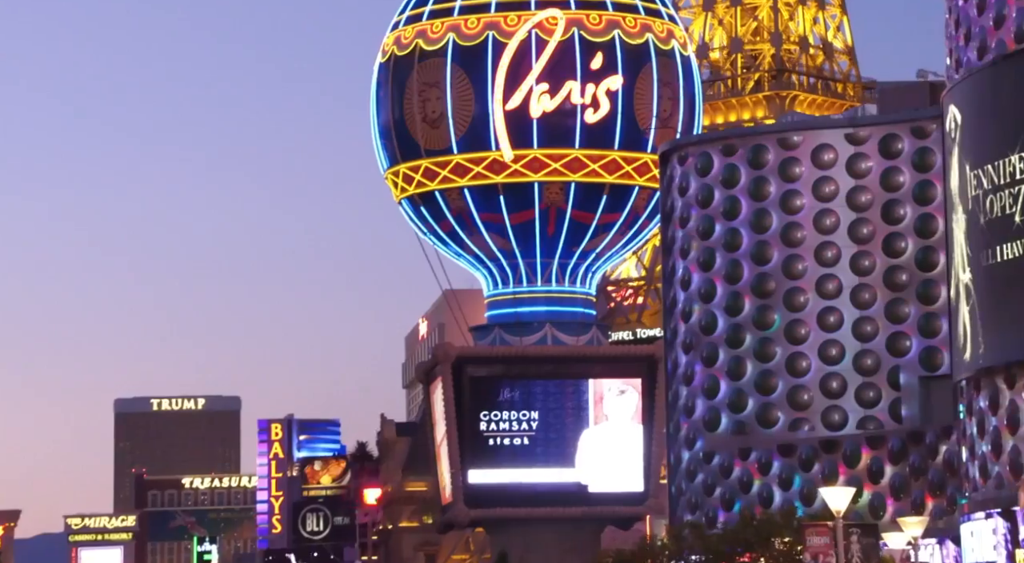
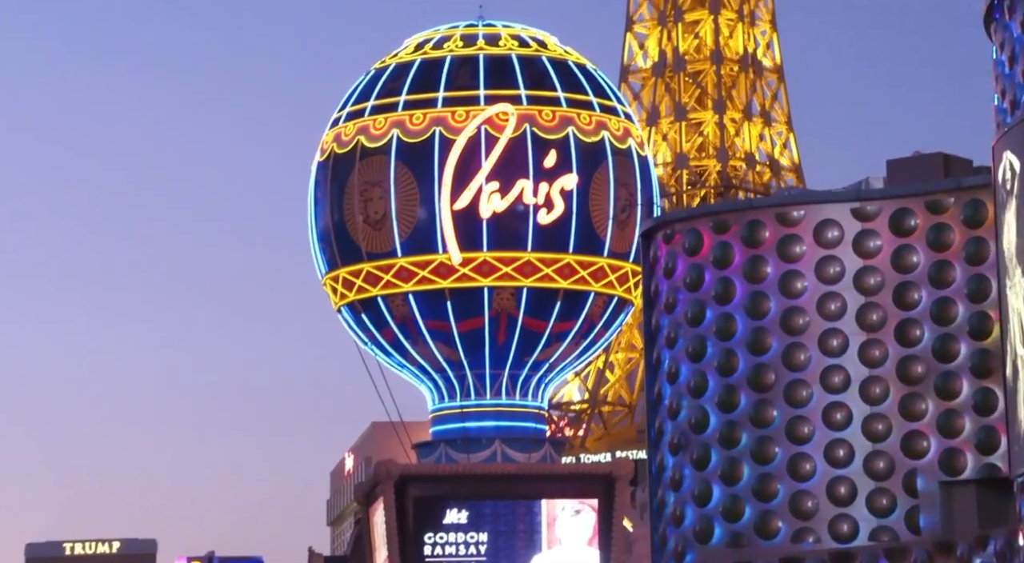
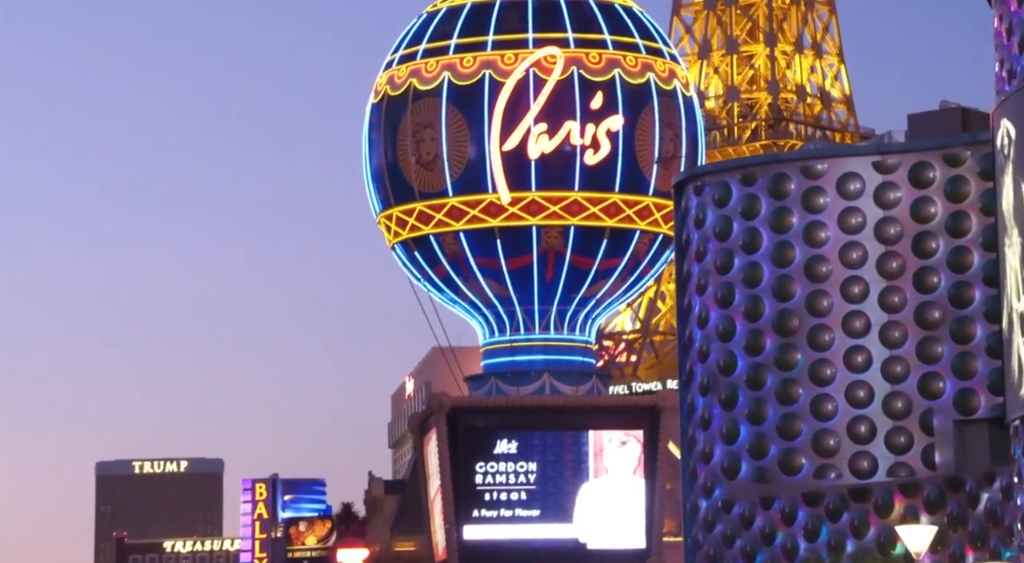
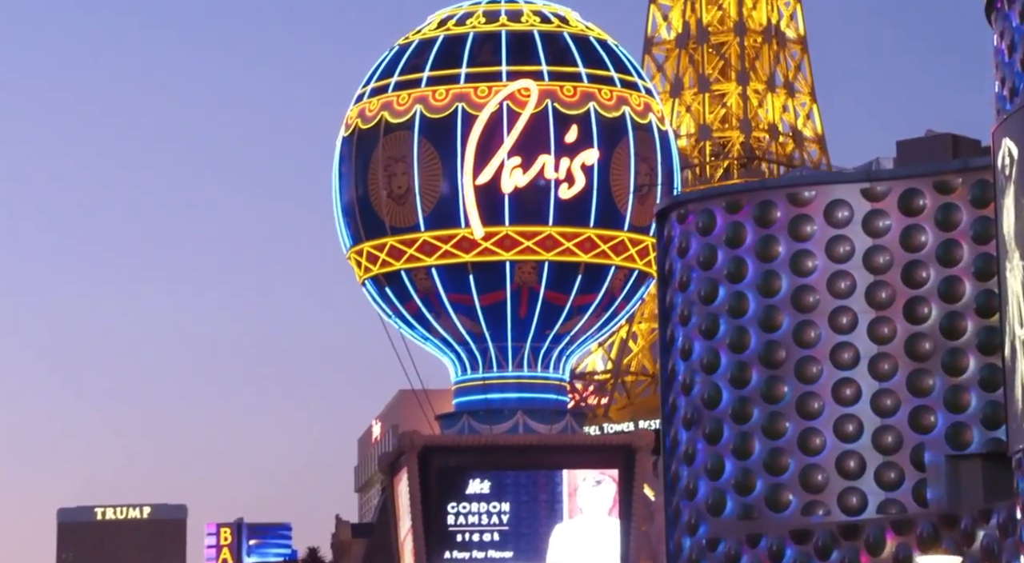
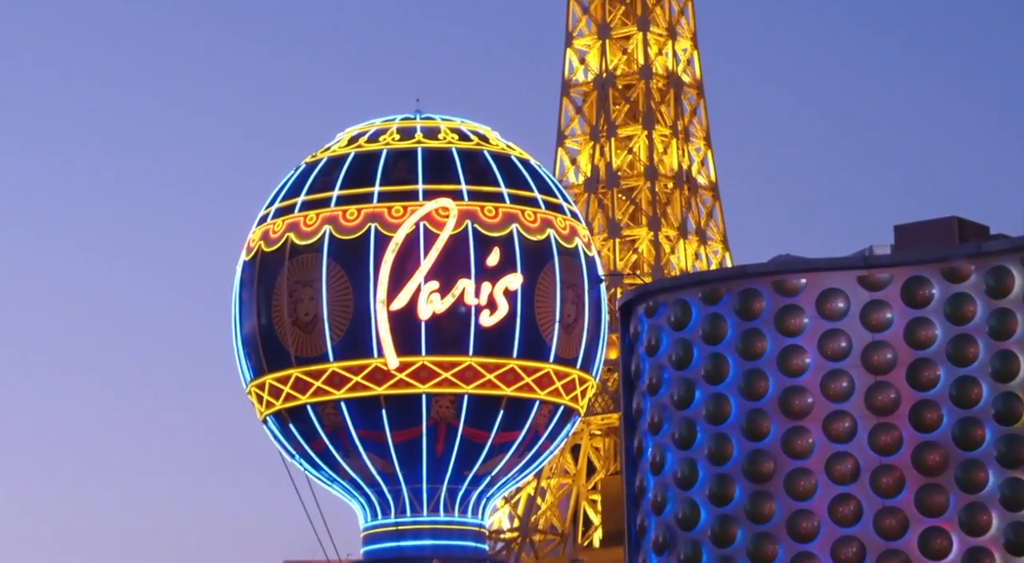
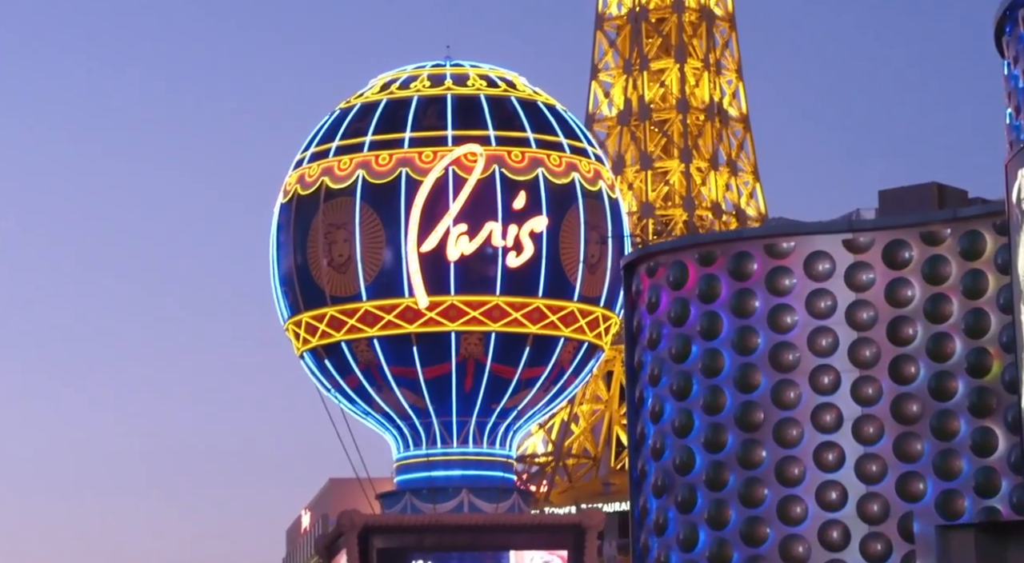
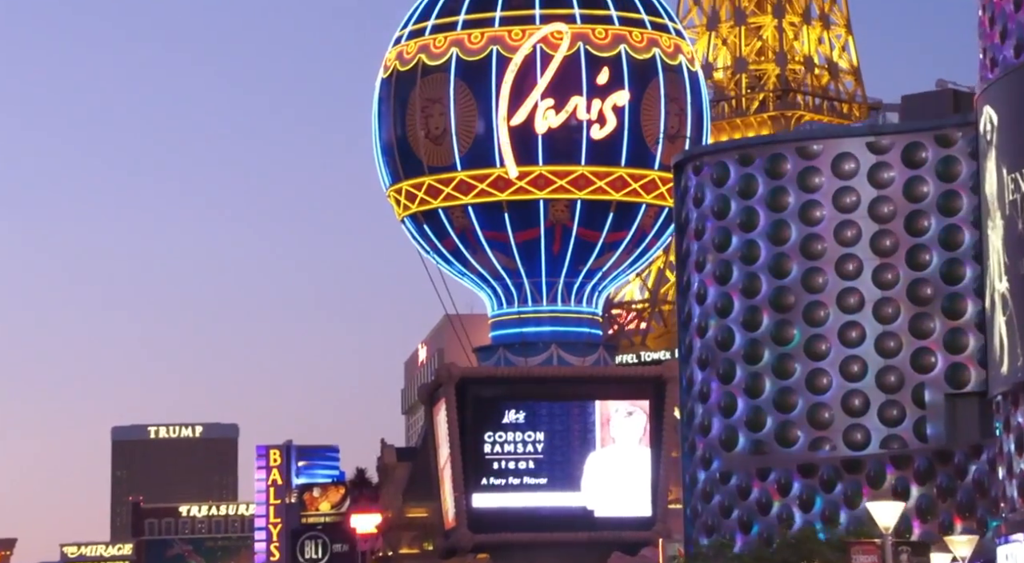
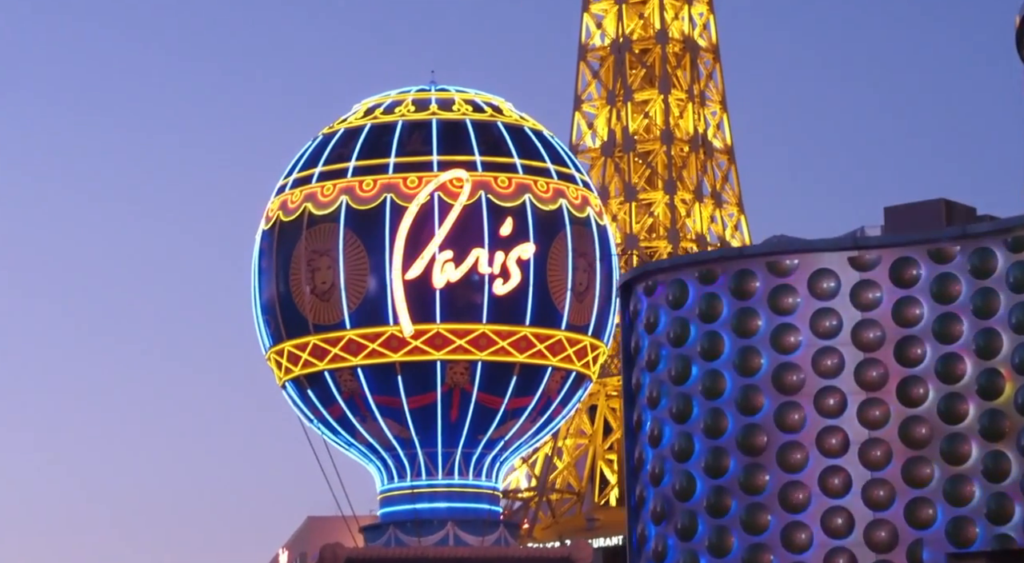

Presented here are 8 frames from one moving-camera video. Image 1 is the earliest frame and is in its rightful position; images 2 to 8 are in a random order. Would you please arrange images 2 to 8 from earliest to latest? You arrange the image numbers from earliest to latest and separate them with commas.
7, 3, 4, 2, 6, 8, 5
